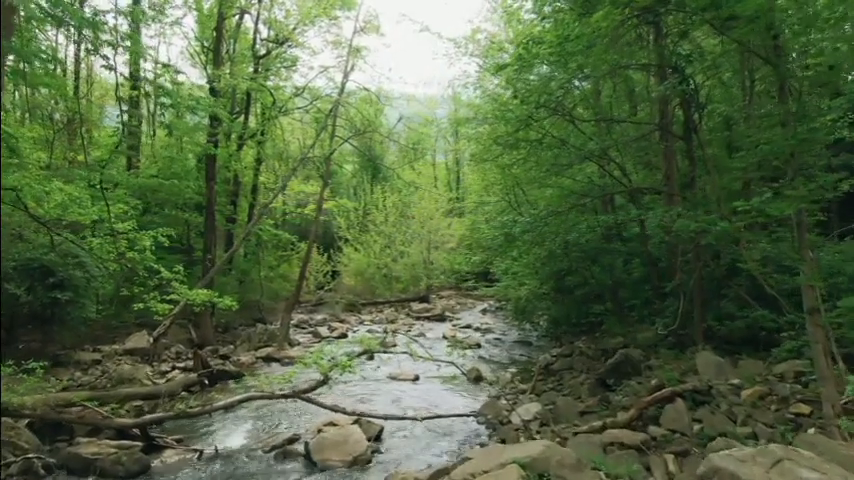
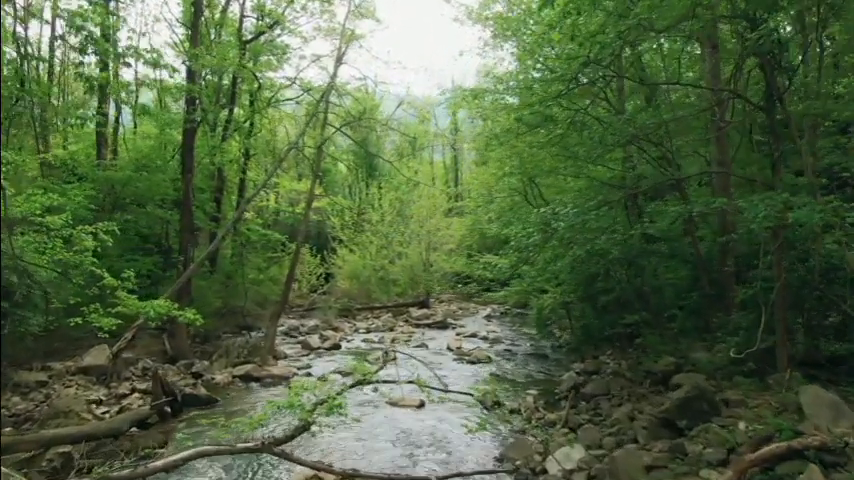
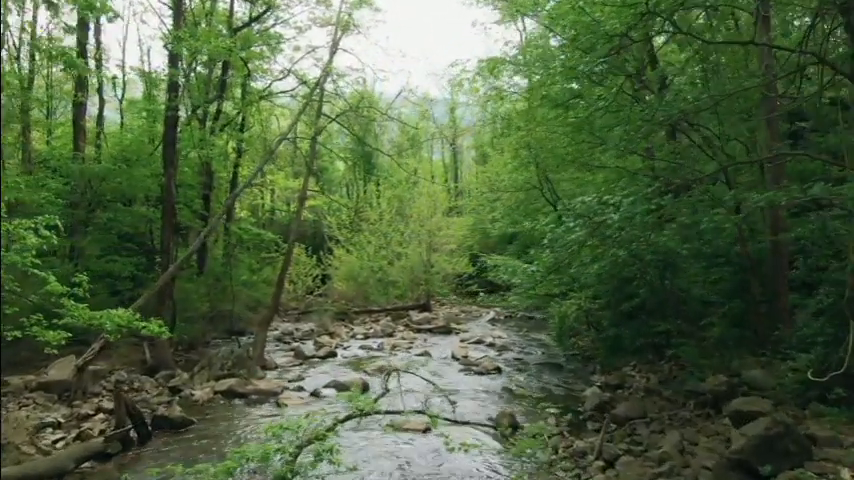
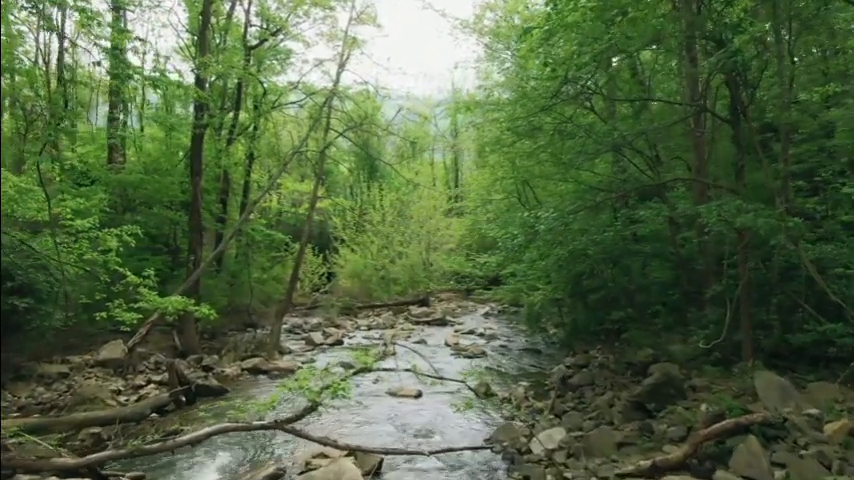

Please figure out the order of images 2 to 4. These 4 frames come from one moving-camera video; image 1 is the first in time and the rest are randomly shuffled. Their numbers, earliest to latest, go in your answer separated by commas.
4, 2, 3
